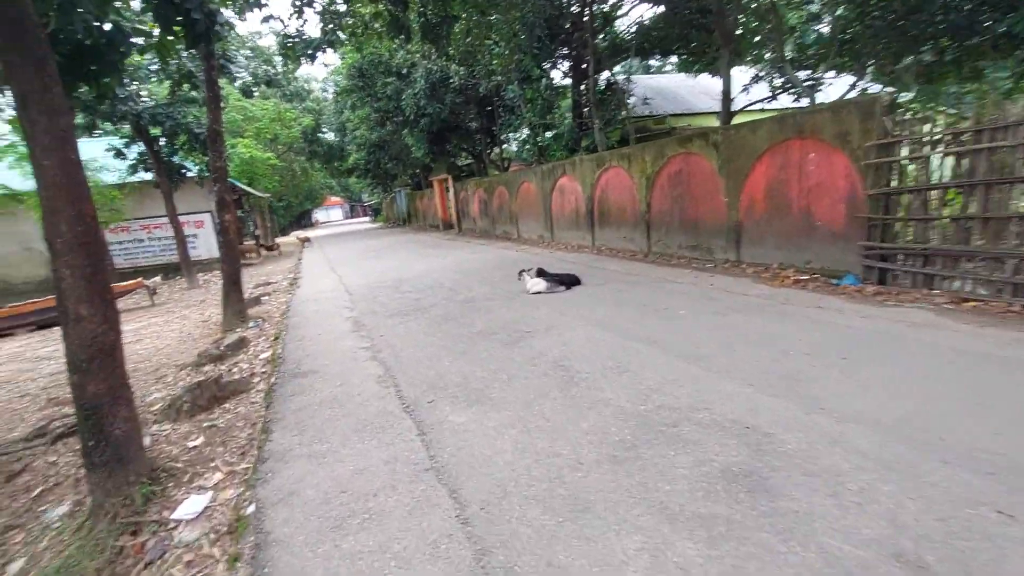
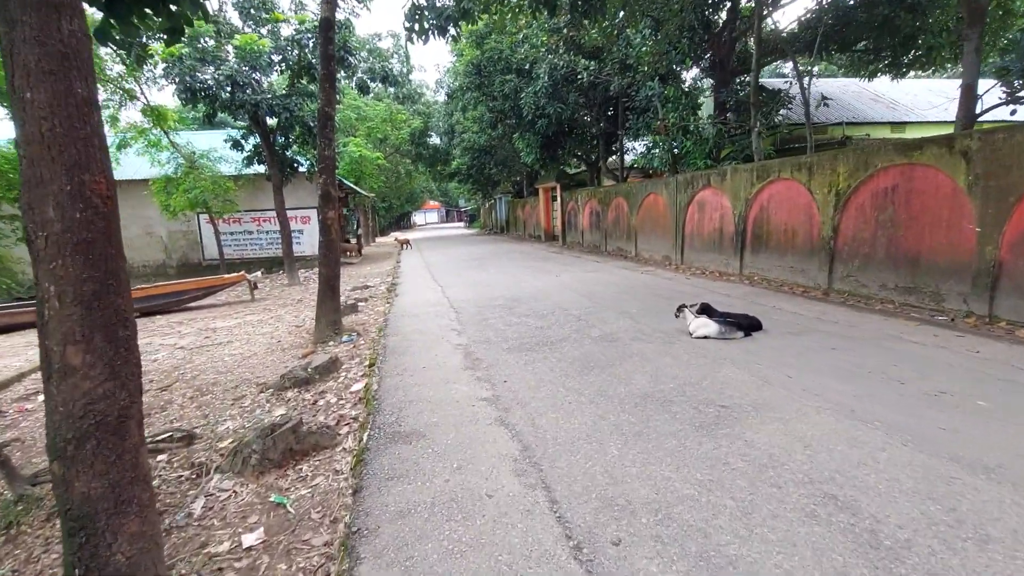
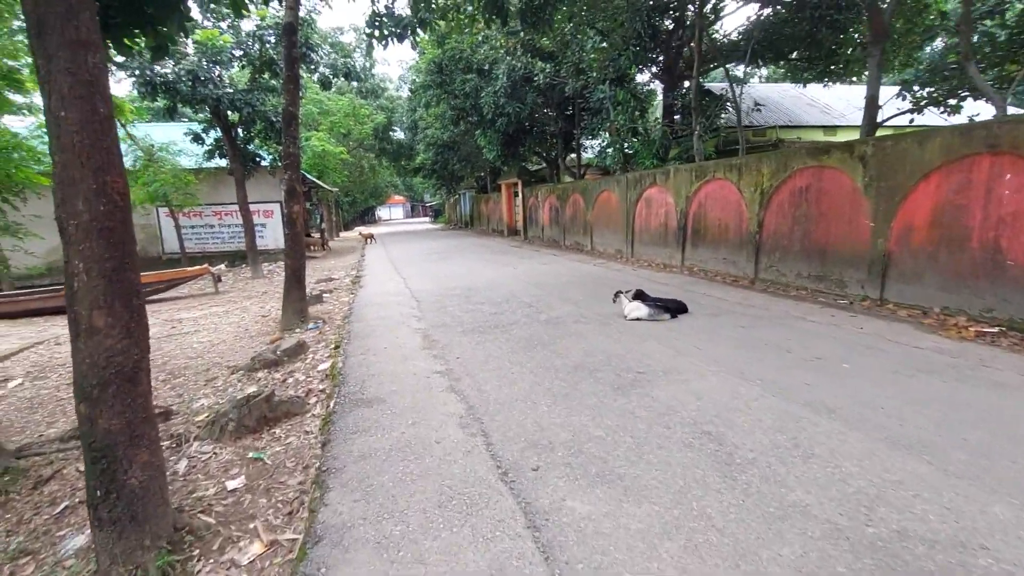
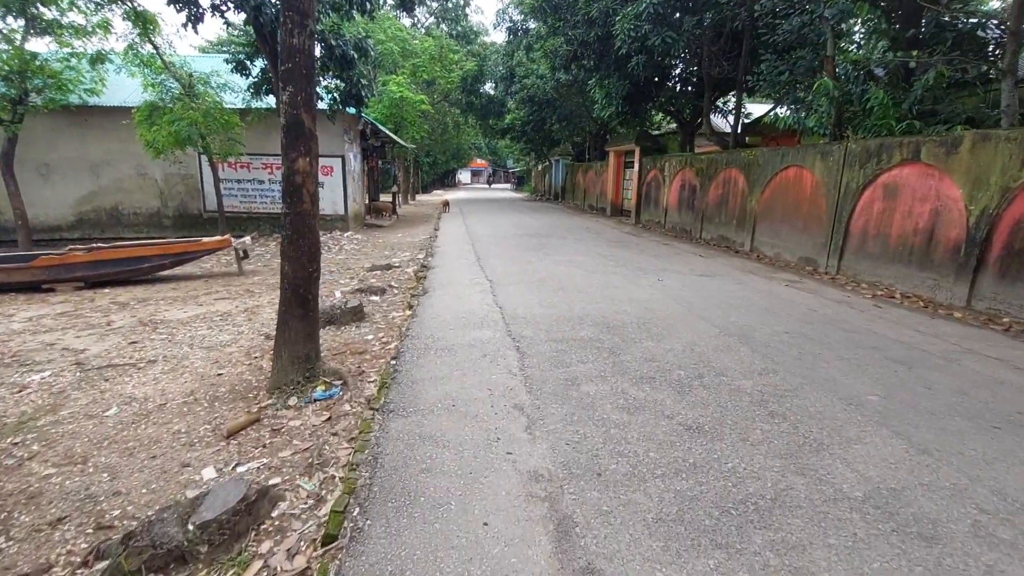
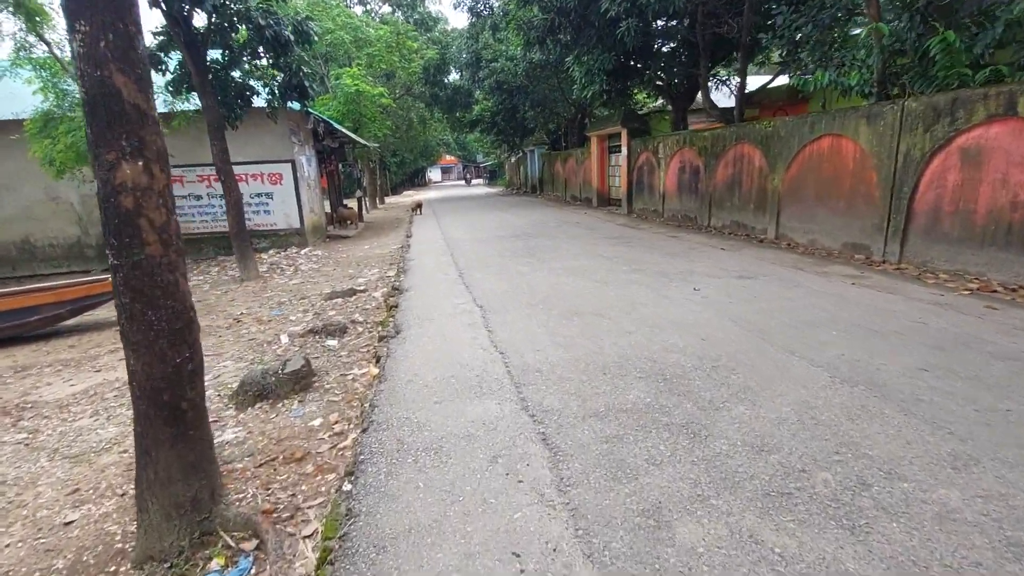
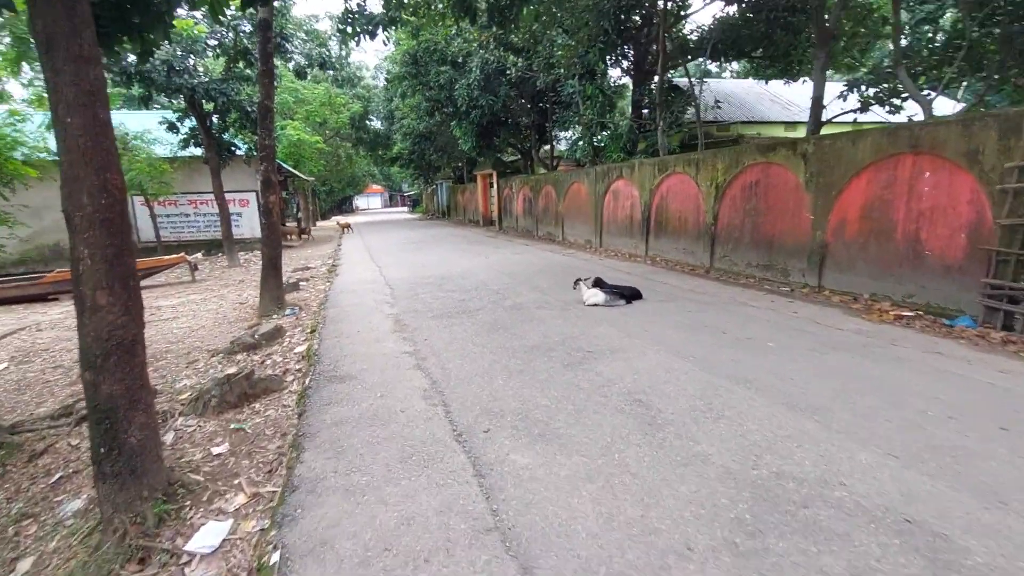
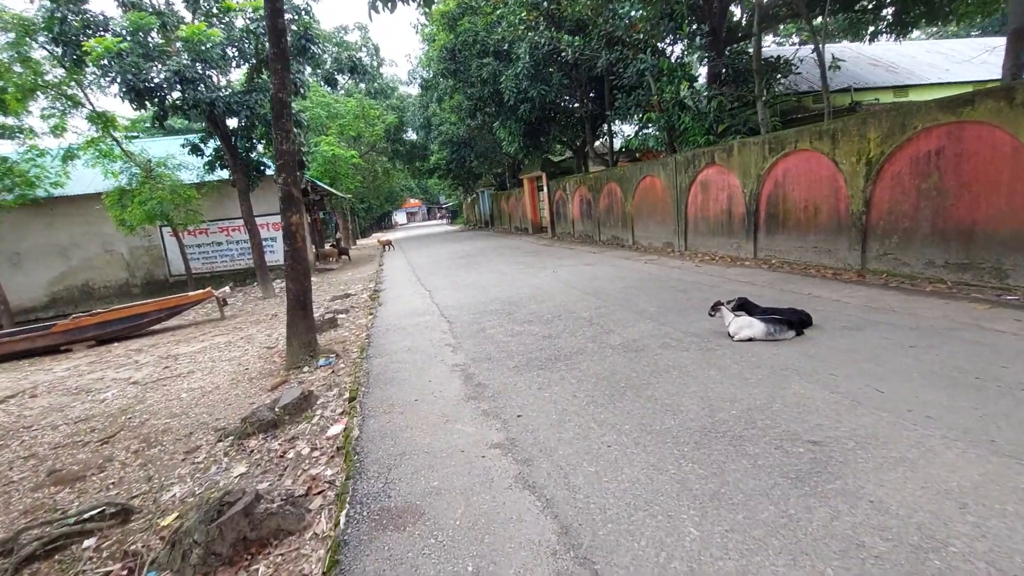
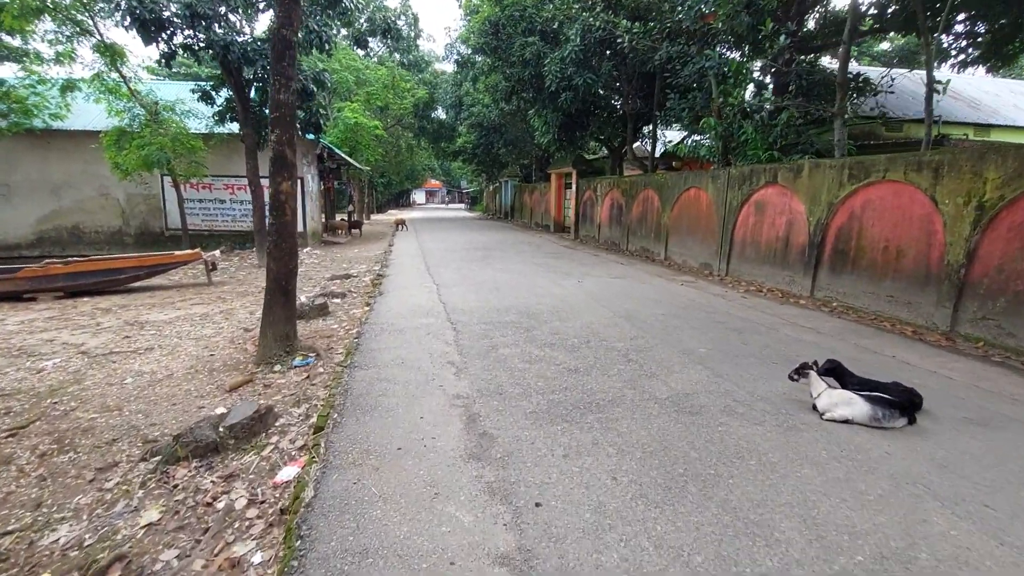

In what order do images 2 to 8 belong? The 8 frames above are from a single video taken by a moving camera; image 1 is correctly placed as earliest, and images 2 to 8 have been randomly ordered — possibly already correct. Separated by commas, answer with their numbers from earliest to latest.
6, 3, 2, 7, 8, 4, 5
